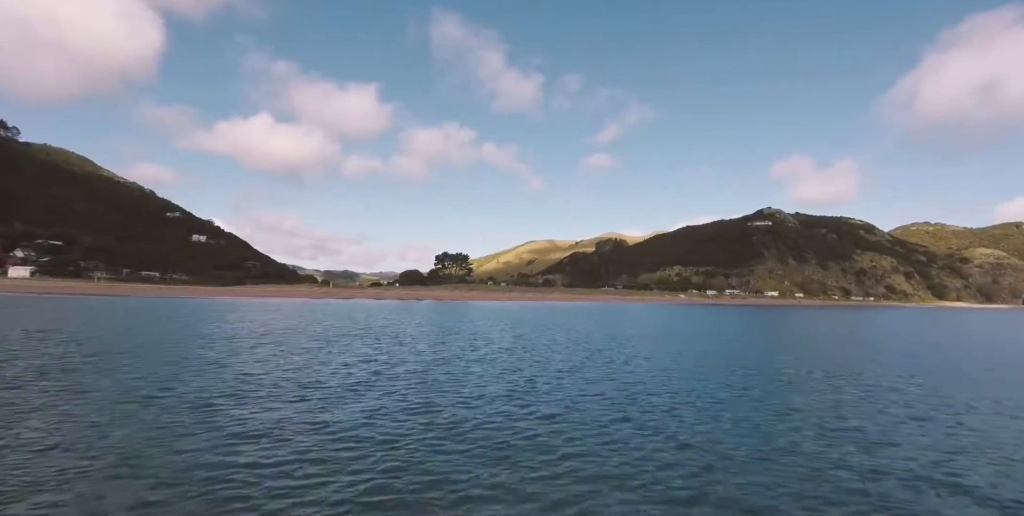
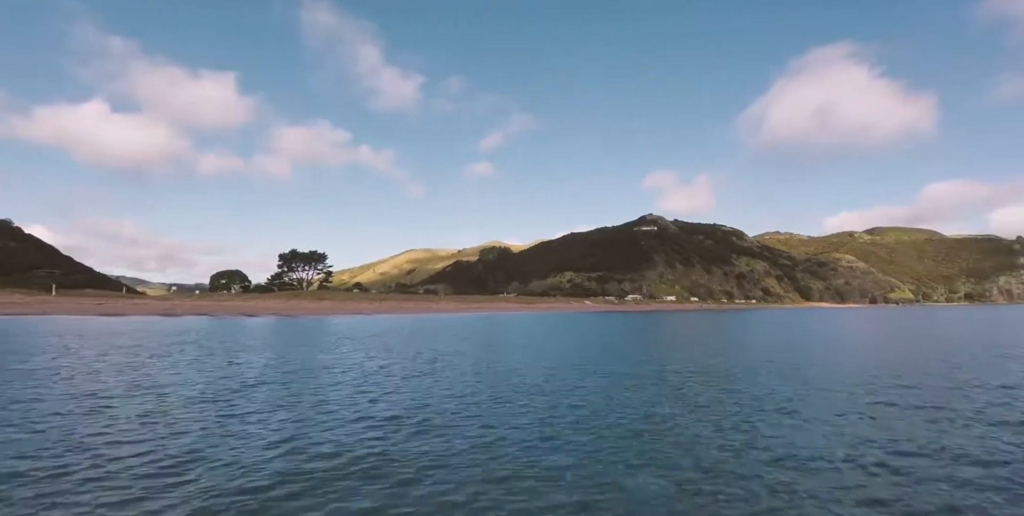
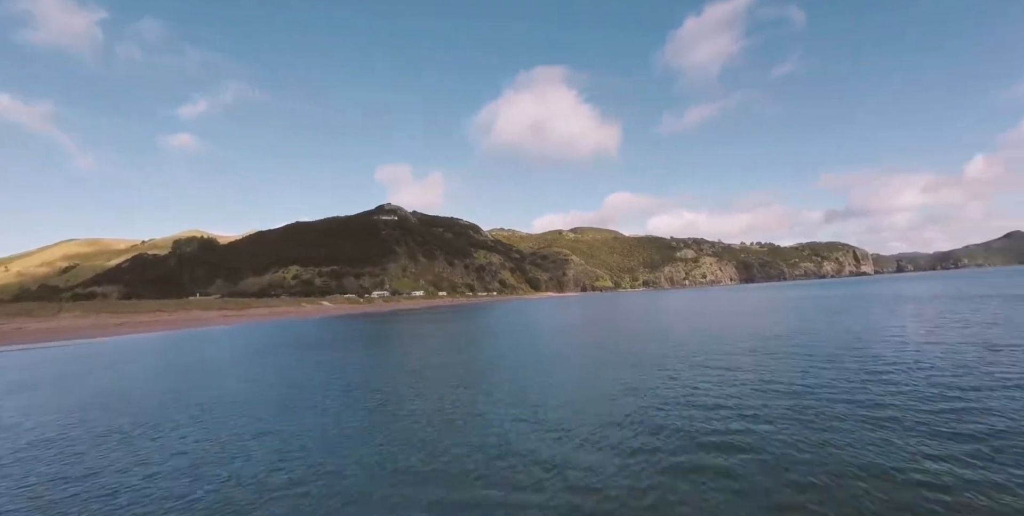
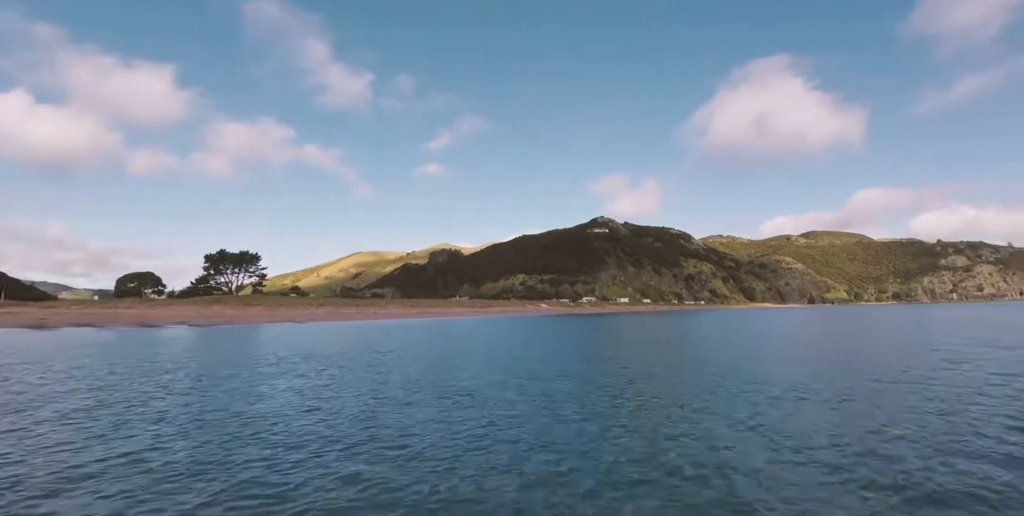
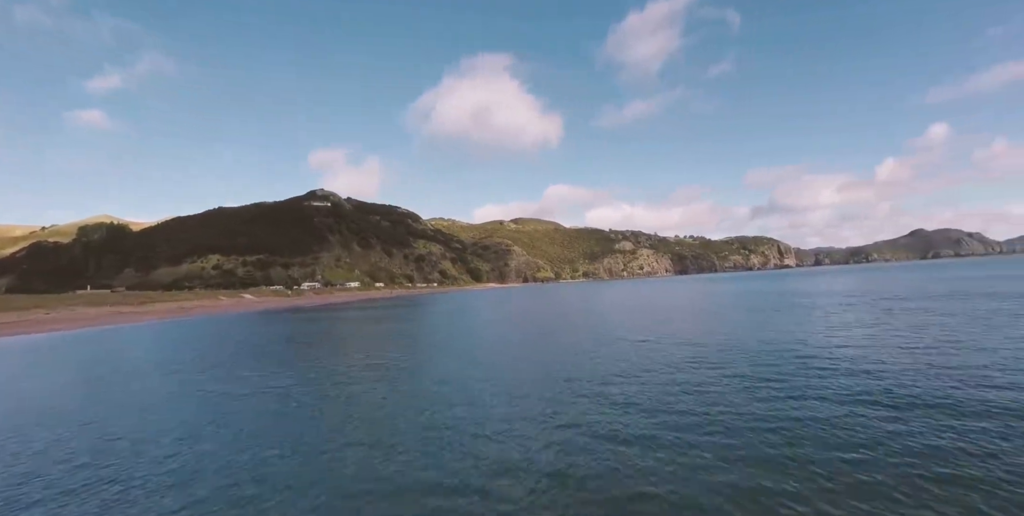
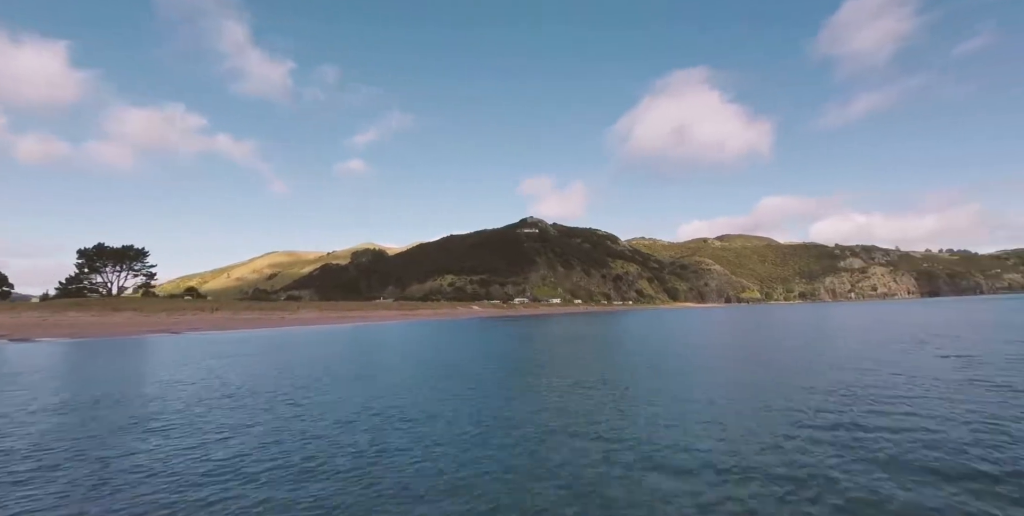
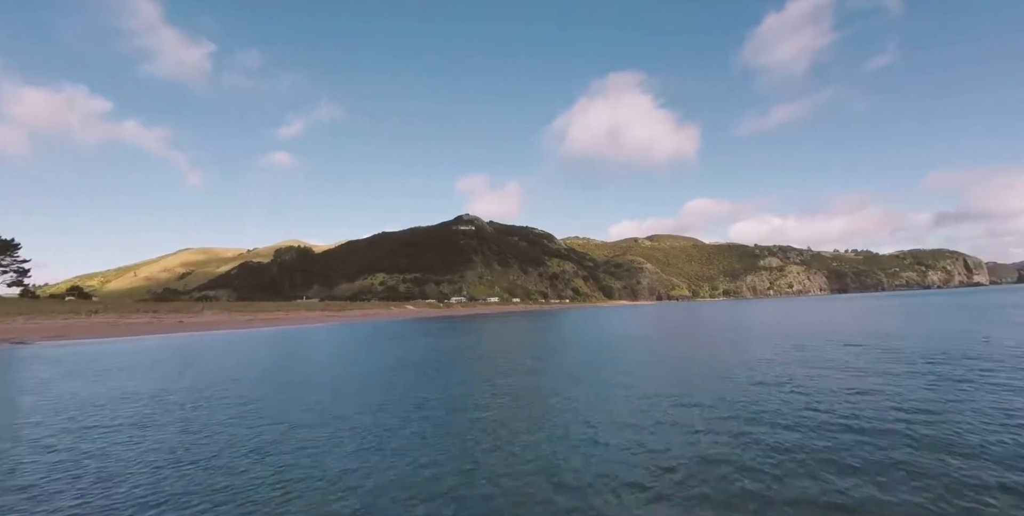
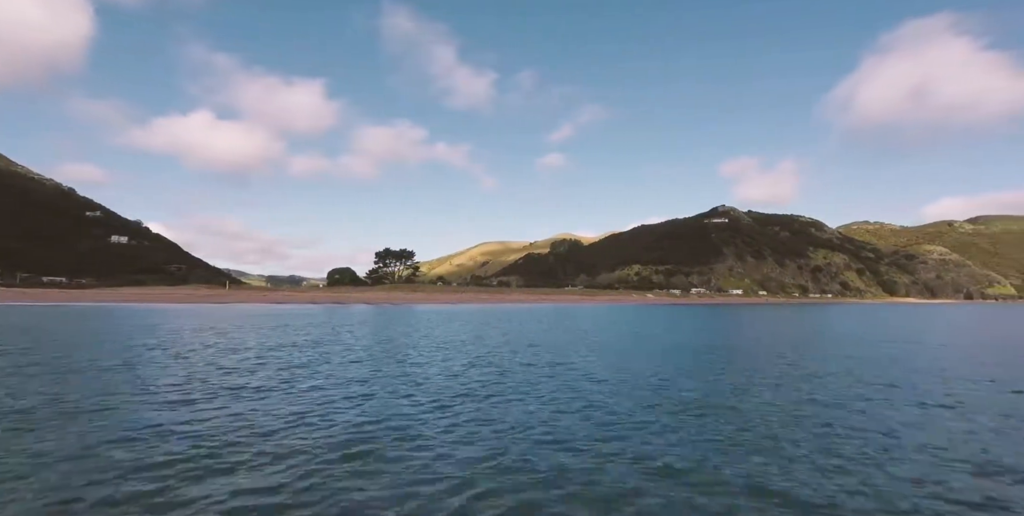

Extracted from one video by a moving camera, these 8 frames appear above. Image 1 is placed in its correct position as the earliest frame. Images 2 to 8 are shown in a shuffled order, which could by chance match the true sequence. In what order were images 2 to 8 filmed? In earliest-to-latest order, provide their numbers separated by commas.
8, 2, 4, 6, 7, 3, 5
